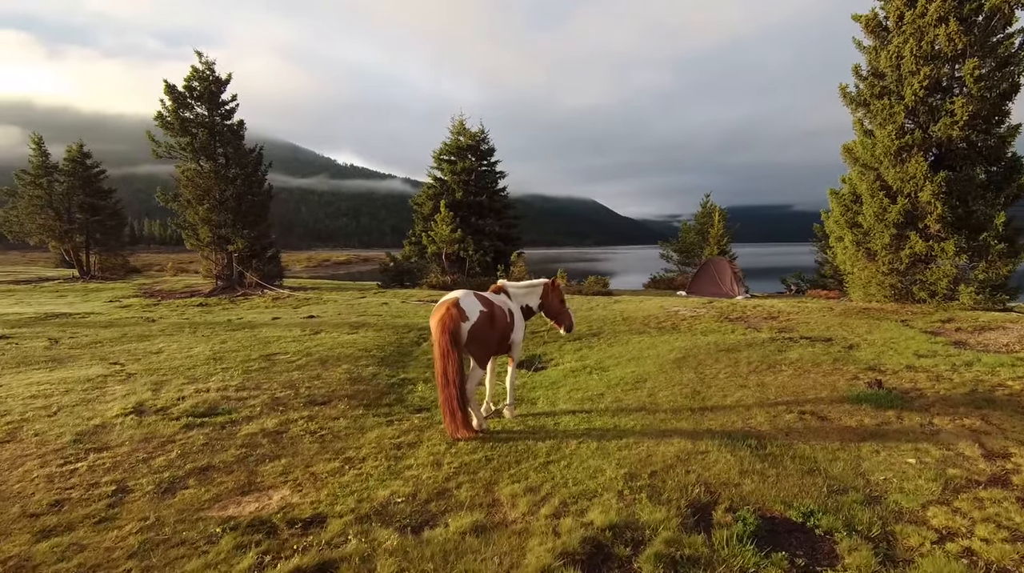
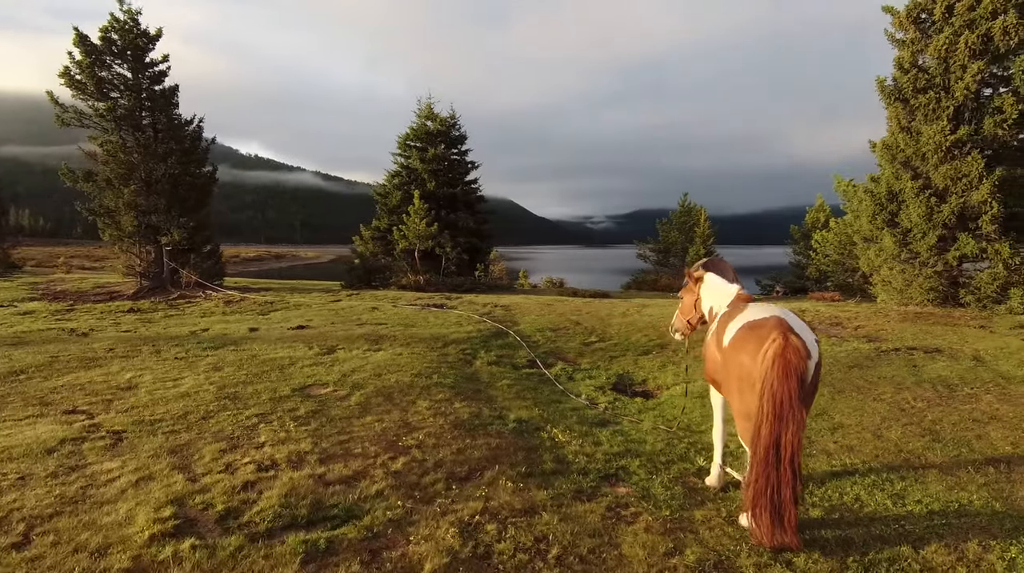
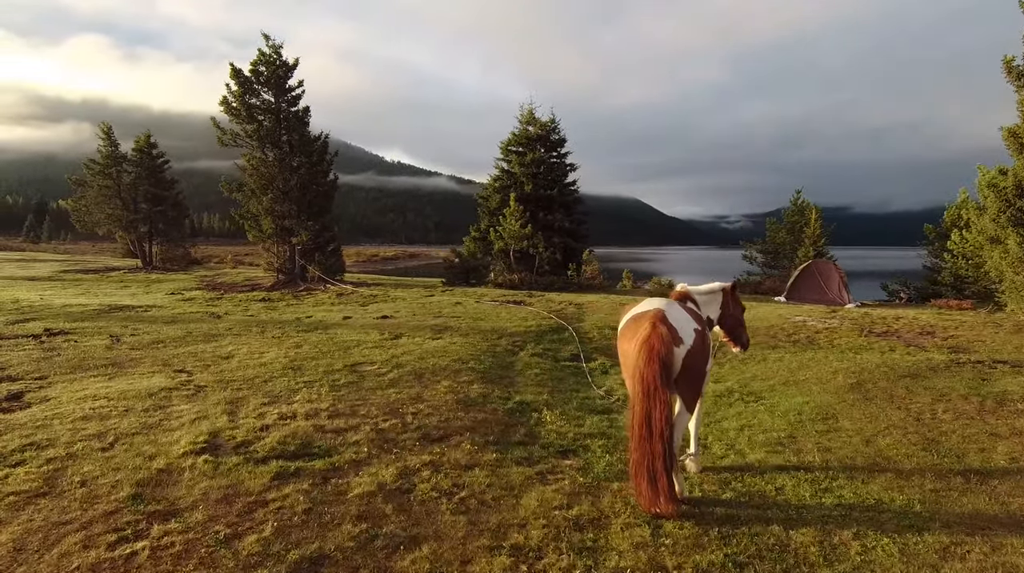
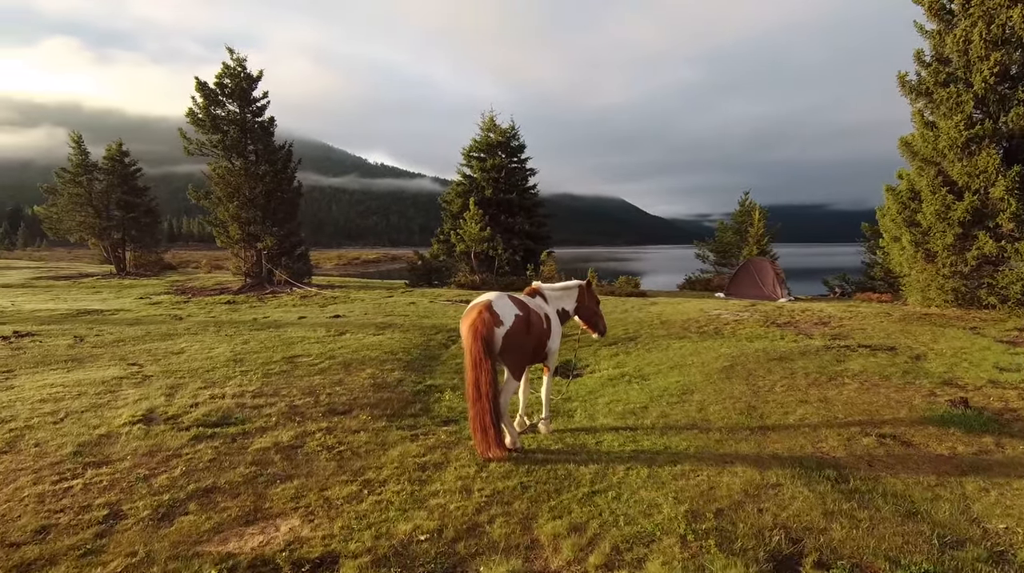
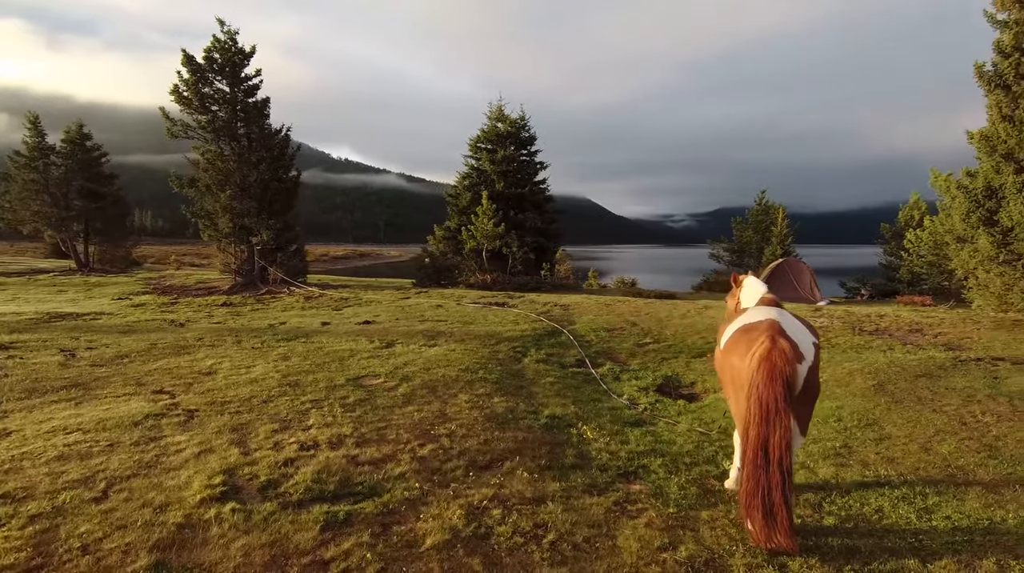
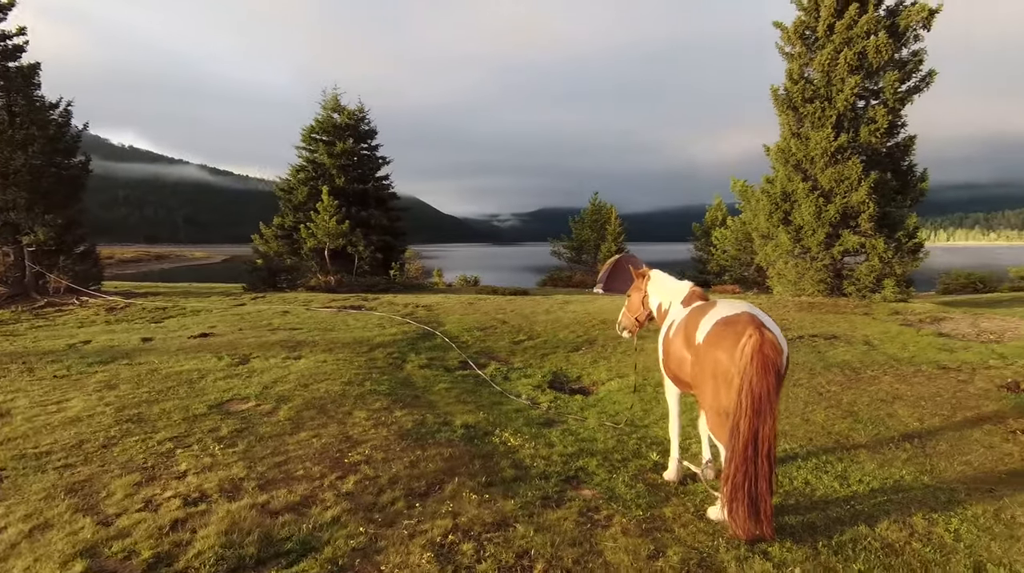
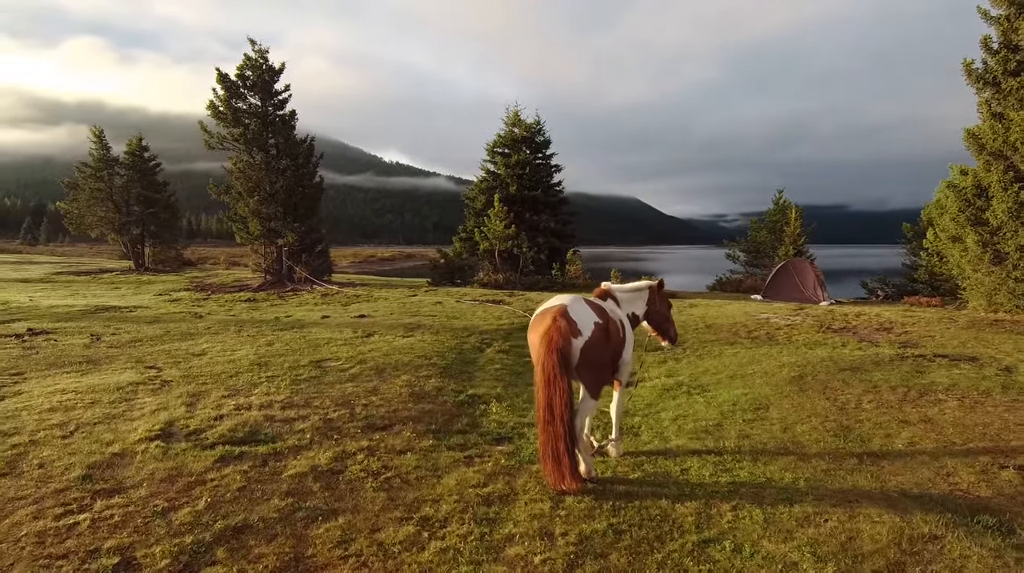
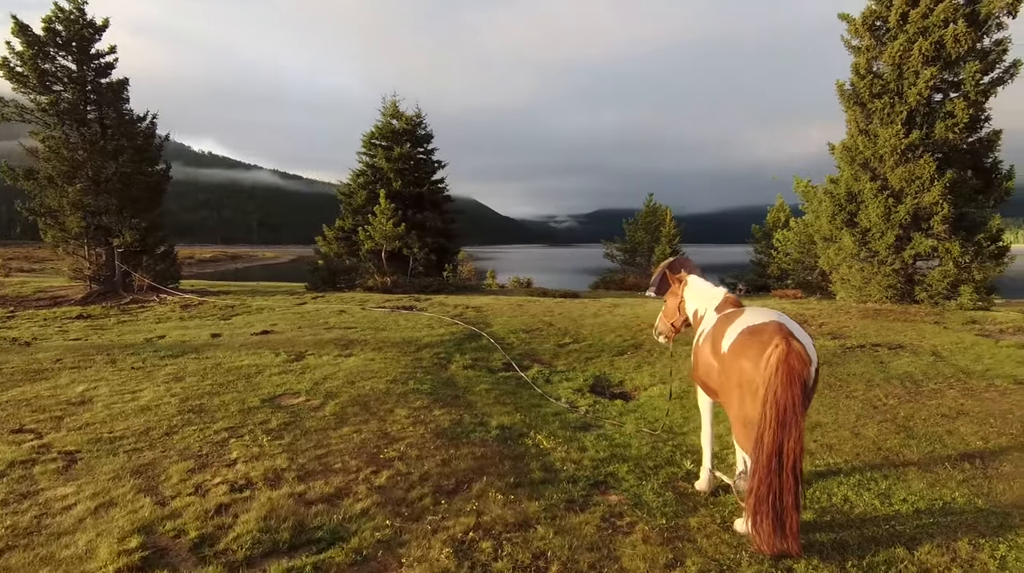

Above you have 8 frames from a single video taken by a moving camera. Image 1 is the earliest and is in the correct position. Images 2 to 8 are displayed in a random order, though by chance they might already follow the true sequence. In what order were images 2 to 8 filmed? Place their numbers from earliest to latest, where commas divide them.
4, 7, 3, 5, 2, 8, 6
